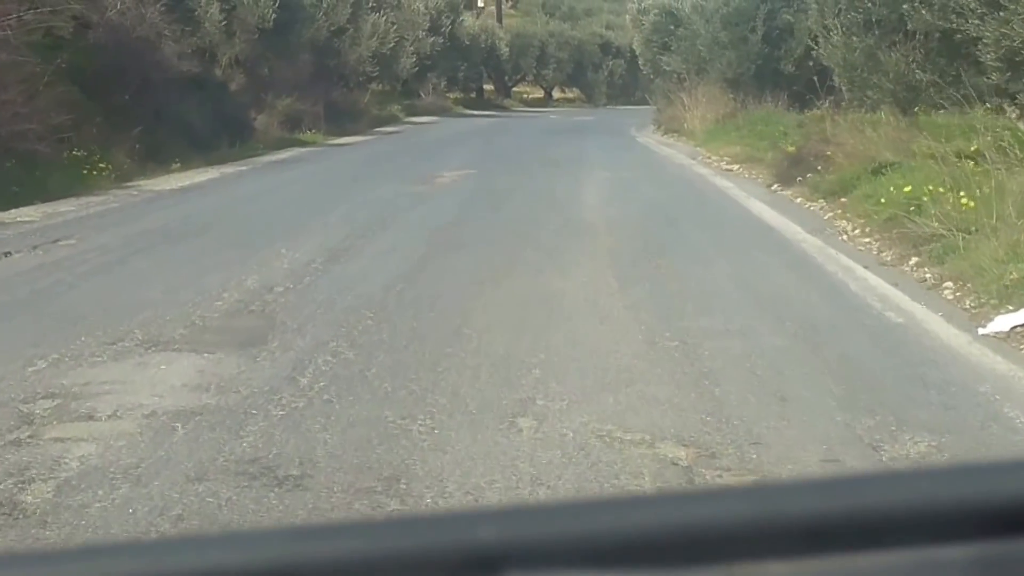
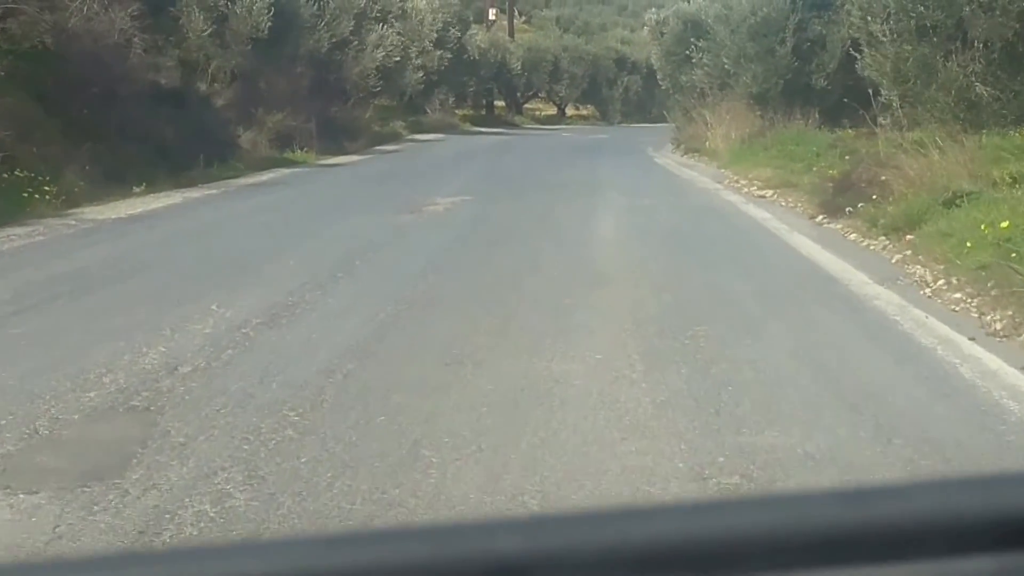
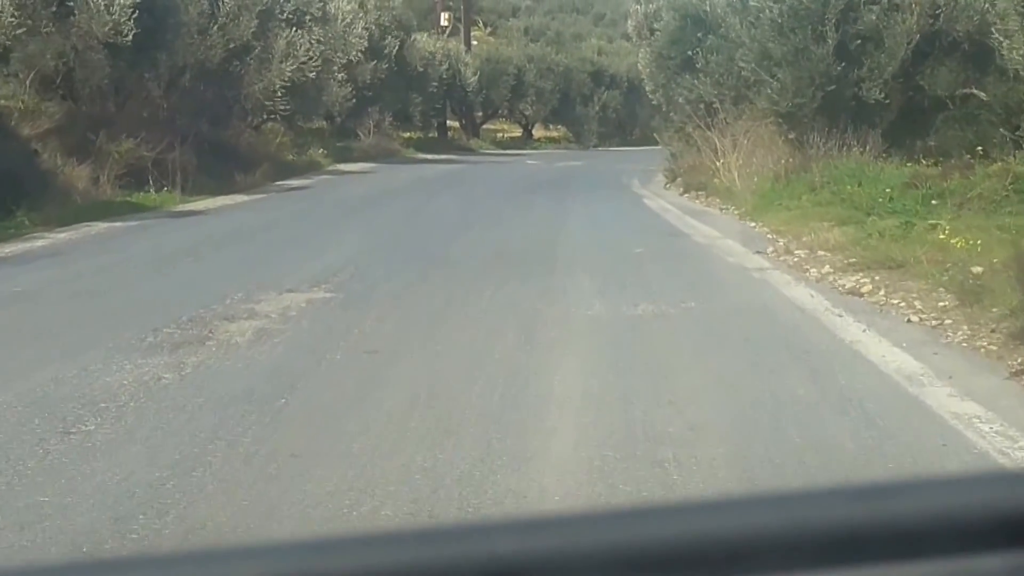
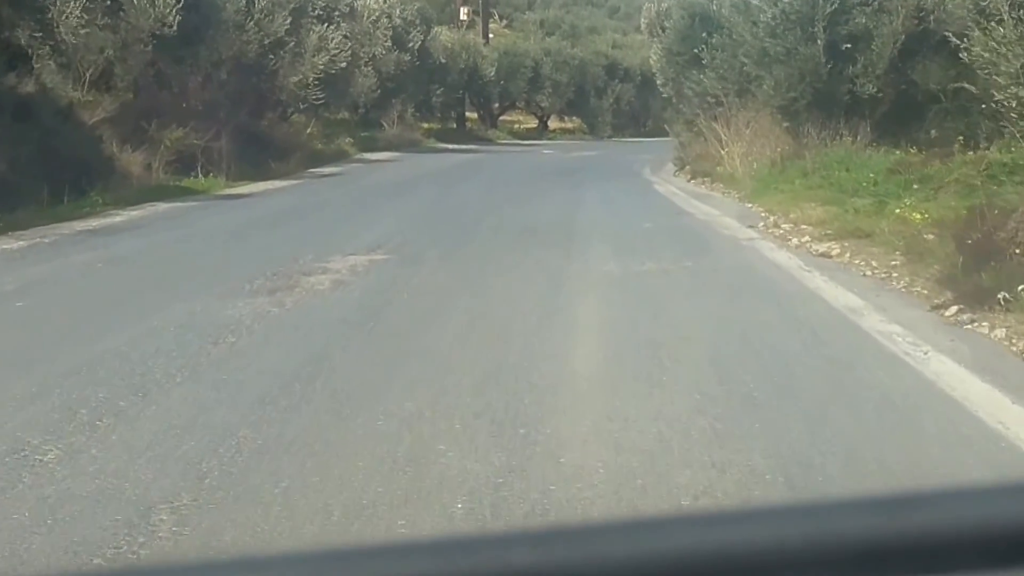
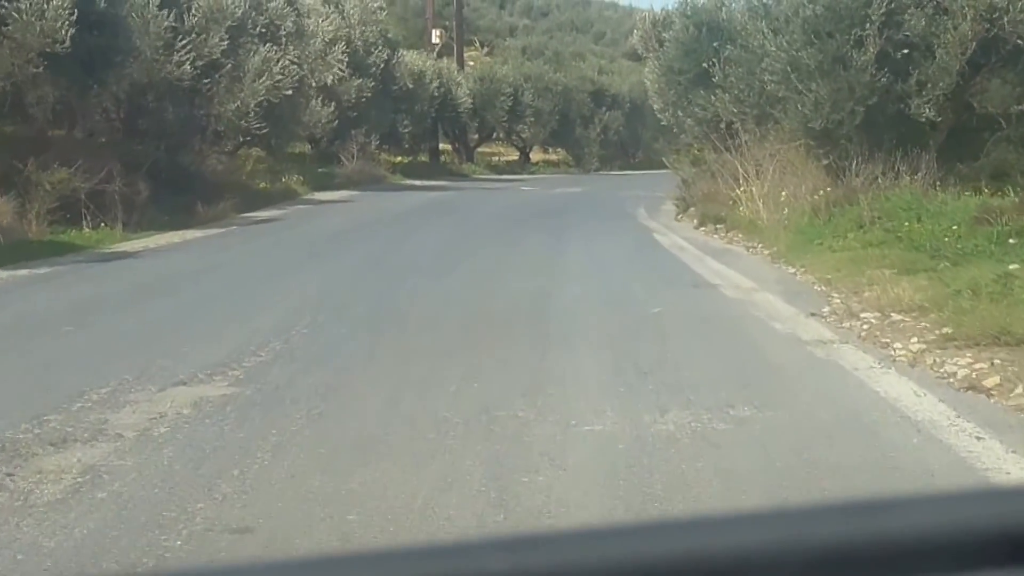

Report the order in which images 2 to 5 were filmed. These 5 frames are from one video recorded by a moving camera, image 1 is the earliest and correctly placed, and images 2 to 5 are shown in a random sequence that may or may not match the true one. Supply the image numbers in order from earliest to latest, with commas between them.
2, 4, 3, 5
